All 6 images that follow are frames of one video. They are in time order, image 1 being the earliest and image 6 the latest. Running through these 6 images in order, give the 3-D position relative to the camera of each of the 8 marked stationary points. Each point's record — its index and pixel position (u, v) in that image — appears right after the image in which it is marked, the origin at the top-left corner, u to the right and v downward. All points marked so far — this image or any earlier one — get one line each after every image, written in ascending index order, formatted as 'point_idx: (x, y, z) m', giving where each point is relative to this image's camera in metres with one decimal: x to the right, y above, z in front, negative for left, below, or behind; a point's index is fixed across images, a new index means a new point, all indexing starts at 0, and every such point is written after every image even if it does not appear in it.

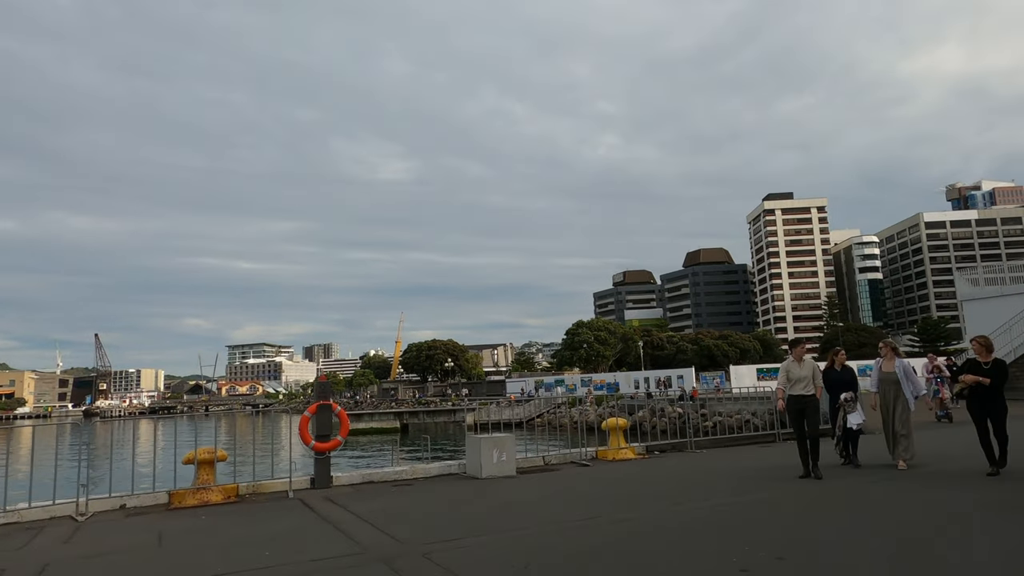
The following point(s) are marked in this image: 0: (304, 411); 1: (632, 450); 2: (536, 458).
0: (-2.6, -1.6, +8.5) m
1: (+1.9, -2.6, +10.6) m
2: (+0.4, -2.6, +10.1) m
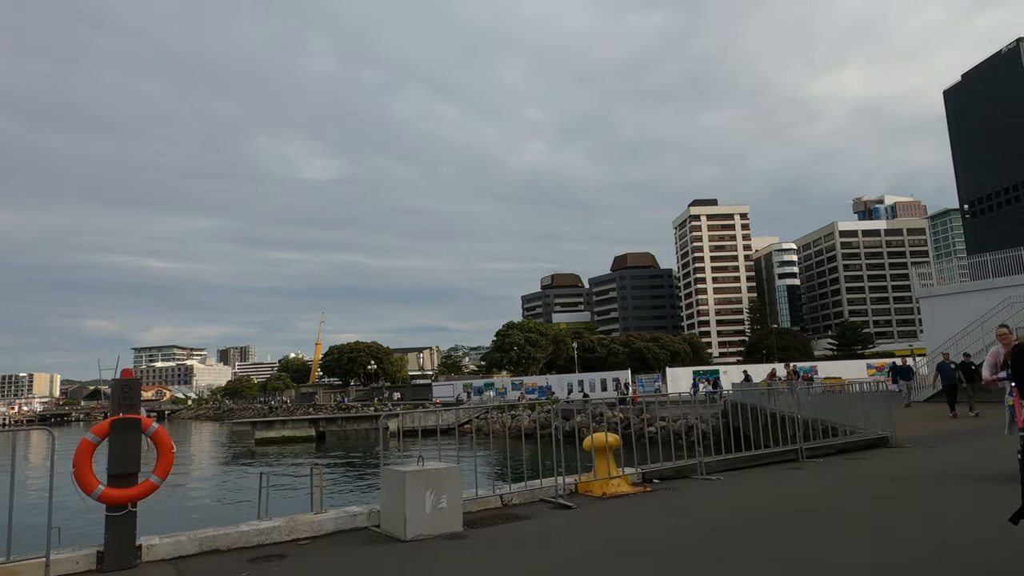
0: (-3.0, -1.0, +4.7) m
1: (+1.3, -2.1, +7.3) m
2: (-0.2, -2.1, +6.7) m
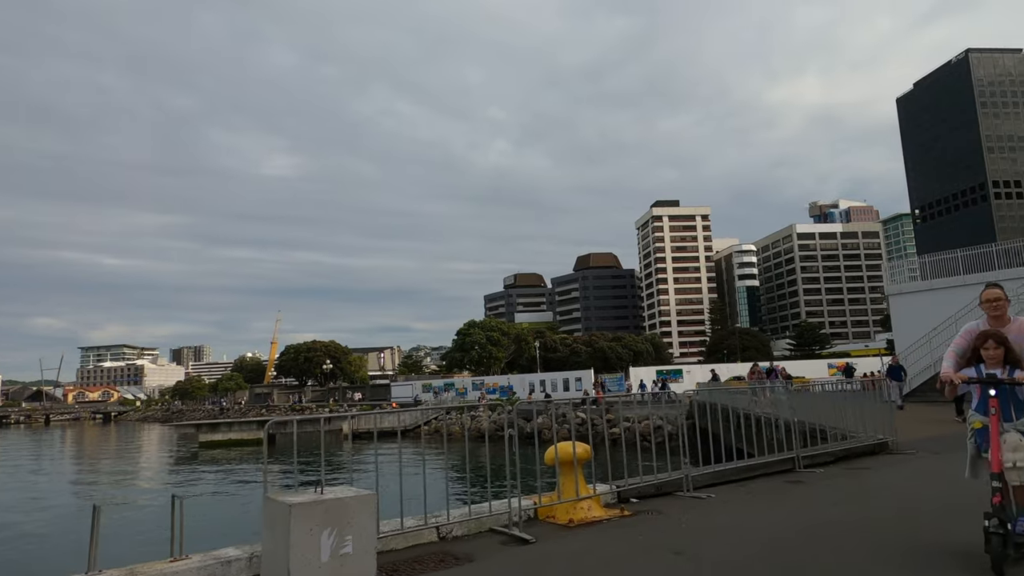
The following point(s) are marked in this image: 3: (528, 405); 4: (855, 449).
0: (-3.4, -0.7, +3.0) m
1: (+0.8, -1.9, +5.8) m
2: (-0.7, -1.8, +5.1) m
3: (+0.2, -1.4, +8.1) m
4: (+5.1, -2.4, +9.8) m
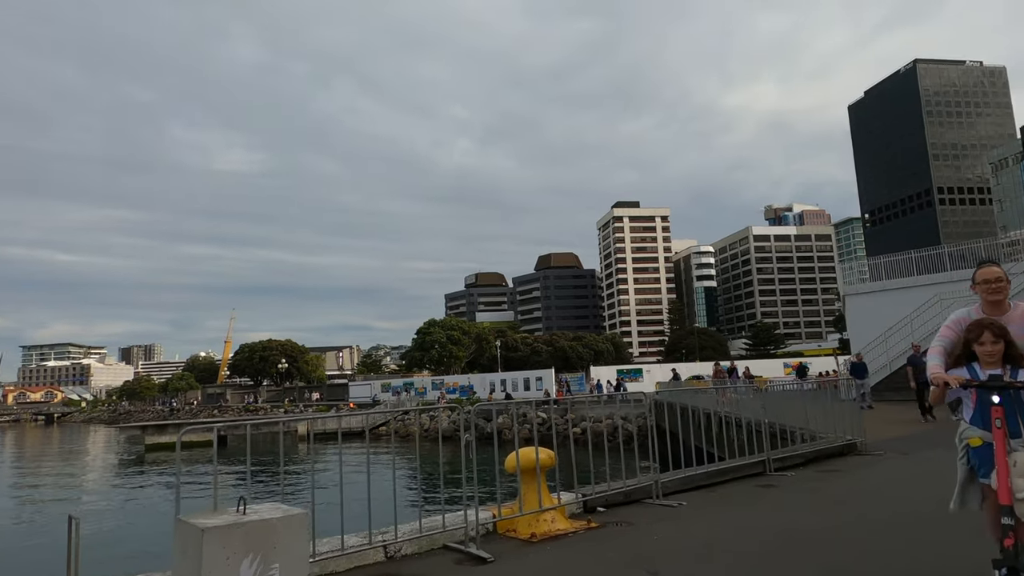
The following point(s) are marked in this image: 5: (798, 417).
0: (-3.5, -0.7, +2.3) m
1: (+0.4, -1.8, +5.4) m
2: (-1.0, -1.8, +4.5) m
3: (-0.3, -1.3, +7.5) m
4: (+4.5, -2.3, +9.6) m
5: (+4.1, -1.8, +9.4) m
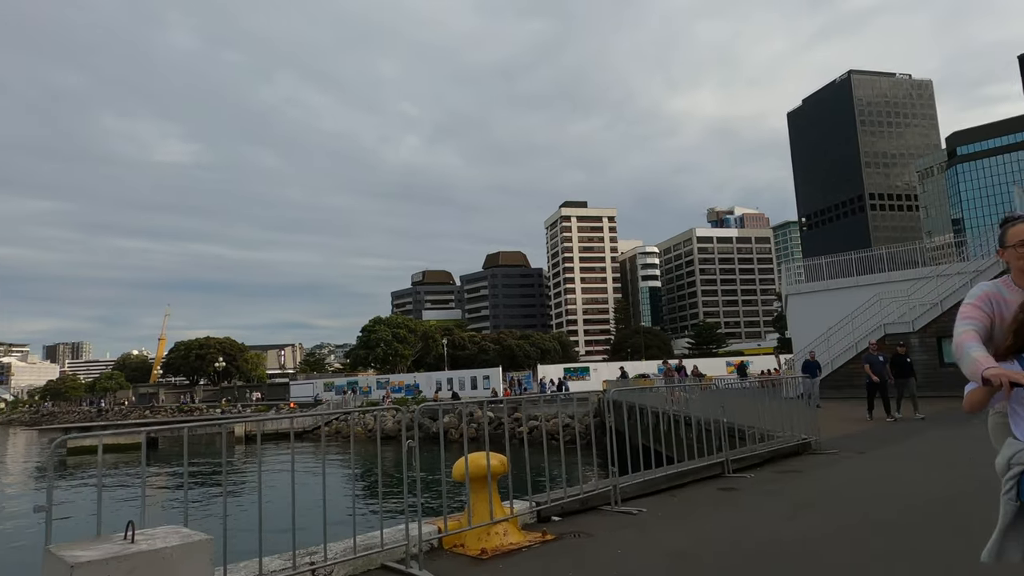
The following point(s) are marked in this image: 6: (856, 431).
0: (-3.7, -0.5, +1.5) m
1: (0.0, -1.8, +4.9) m
2: (-1.3, -1.7, +3.9) m
3: (-0.8, -1.3, +7.0) m
4: (+3.8, -2.3, +9.4) m
5: (+3.4, -1.8, +9.2) m
6: (+5.4, -2.2, +10.4) m
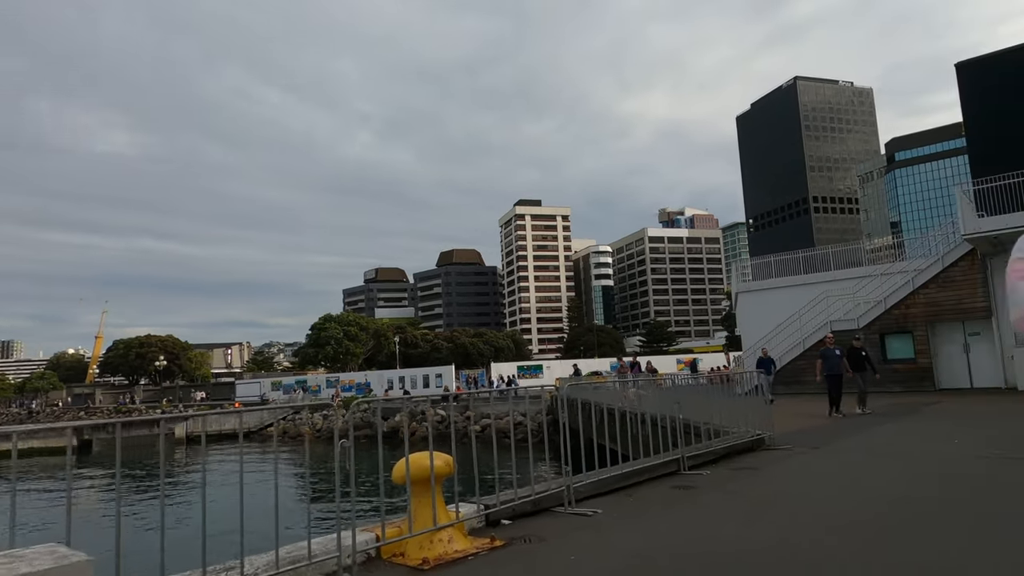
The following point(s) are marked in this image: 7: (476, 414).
0: (-3.8, -0.4, +0.9) m
1: (-0.3, -1.7, +4.5) m
2: (-1.6, -1.6, +3.5) m
3: (-1.3, -1.1, +6.6) m
4: (+3.1, -2.2, +9.3) m
5: (+2.7, -1.7, +9.0) m
6: (+4.6, -2.2, +10.4) m
7: (-0.4, -1.4, +7.2) m
